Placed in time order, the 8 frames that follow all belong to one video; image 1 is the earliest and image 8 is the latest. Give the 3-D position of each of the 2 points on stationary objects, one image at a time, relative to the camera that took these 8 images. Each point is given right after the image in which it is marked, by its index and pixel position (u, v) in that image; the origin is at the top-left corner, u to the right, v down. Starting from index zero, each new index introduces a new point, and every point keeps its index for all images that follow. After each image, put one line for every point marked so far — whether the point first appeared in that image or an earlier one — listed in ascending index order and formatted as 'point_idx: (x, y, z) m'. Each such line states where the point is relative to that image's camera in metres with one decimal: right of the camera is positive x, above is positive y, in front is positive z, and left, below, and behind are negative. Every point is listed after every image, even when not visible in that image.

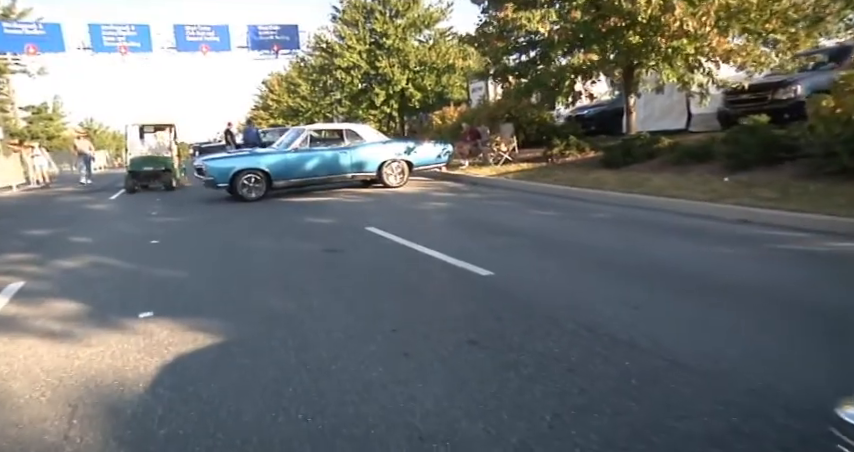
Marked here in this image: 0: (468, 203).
0: (+0.8, +0.3, +11.8) m
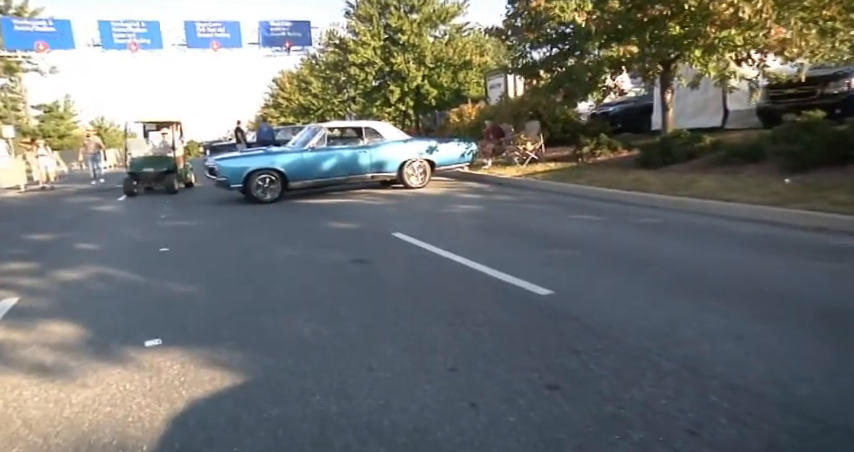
0: (+1.2, +0.3, +11.0) m
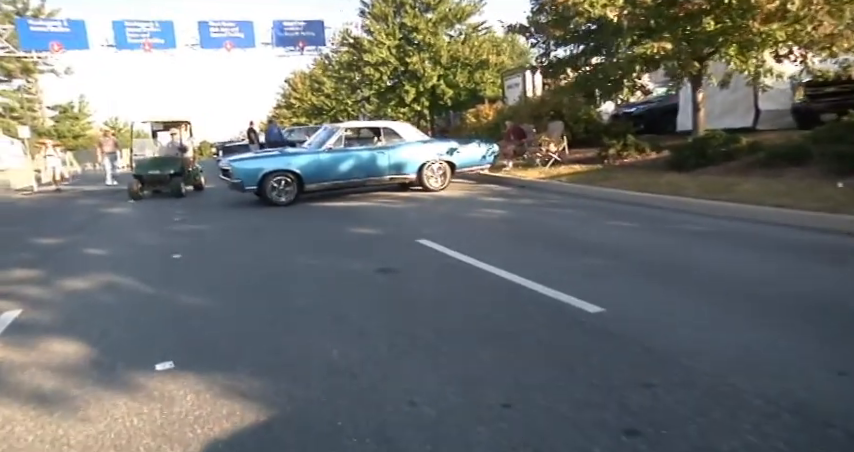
0: (+1.6, +0.2, +10.5) m
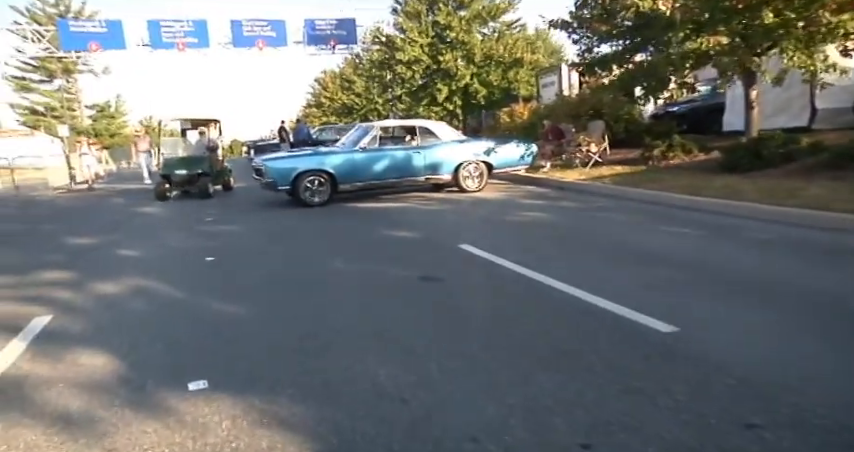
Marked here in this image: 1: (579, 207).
0: (+2.2, +0.1, +10.0) m
1: (+2.6, +0.3, +11.1) m
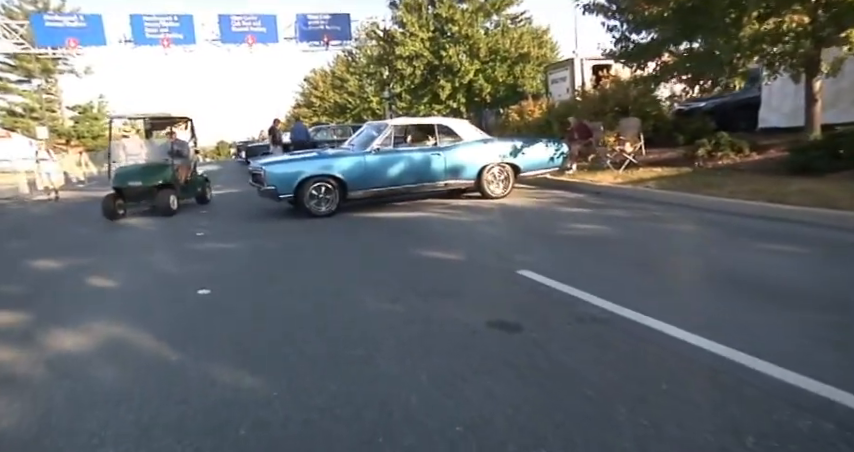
0: (+2.7, -0.1, +8.4) m
1: (+3.0, +0.1, +9.6) m
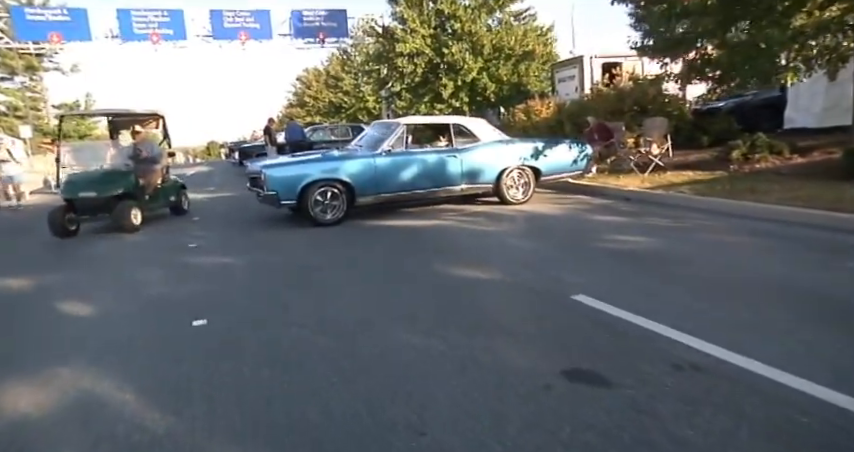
0: (+3.0, -0.2, +7.5) m
1: (+3.3, 0.0, +8.6) m
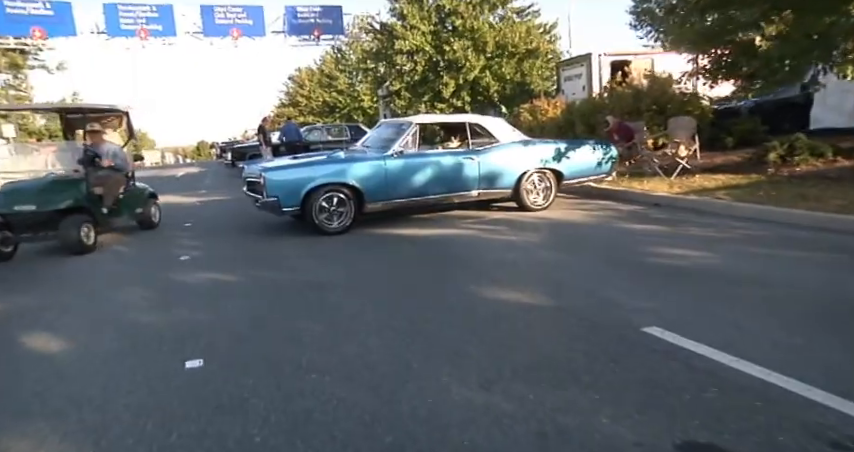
0: (+3.3, -0.4, +6.6) m
1: (+3.6, -0.1, +7.7) m
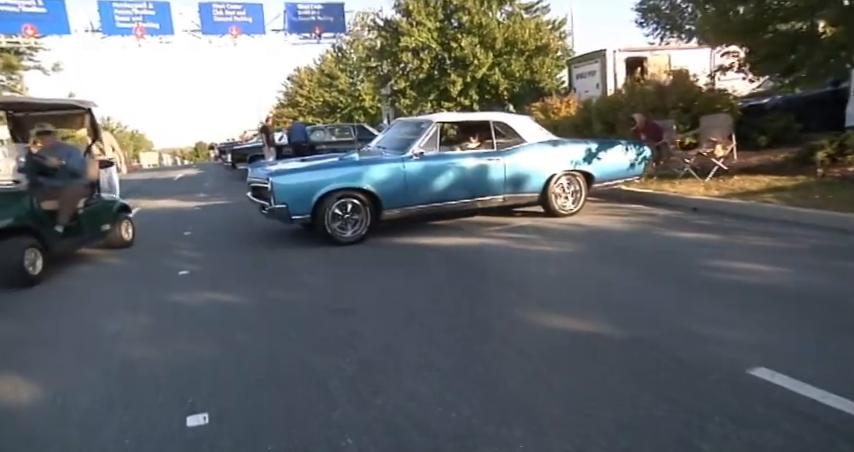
0: (+3.6, -0.5, +5.7) m
1: (+3.9, -0.2, +6.9) m
